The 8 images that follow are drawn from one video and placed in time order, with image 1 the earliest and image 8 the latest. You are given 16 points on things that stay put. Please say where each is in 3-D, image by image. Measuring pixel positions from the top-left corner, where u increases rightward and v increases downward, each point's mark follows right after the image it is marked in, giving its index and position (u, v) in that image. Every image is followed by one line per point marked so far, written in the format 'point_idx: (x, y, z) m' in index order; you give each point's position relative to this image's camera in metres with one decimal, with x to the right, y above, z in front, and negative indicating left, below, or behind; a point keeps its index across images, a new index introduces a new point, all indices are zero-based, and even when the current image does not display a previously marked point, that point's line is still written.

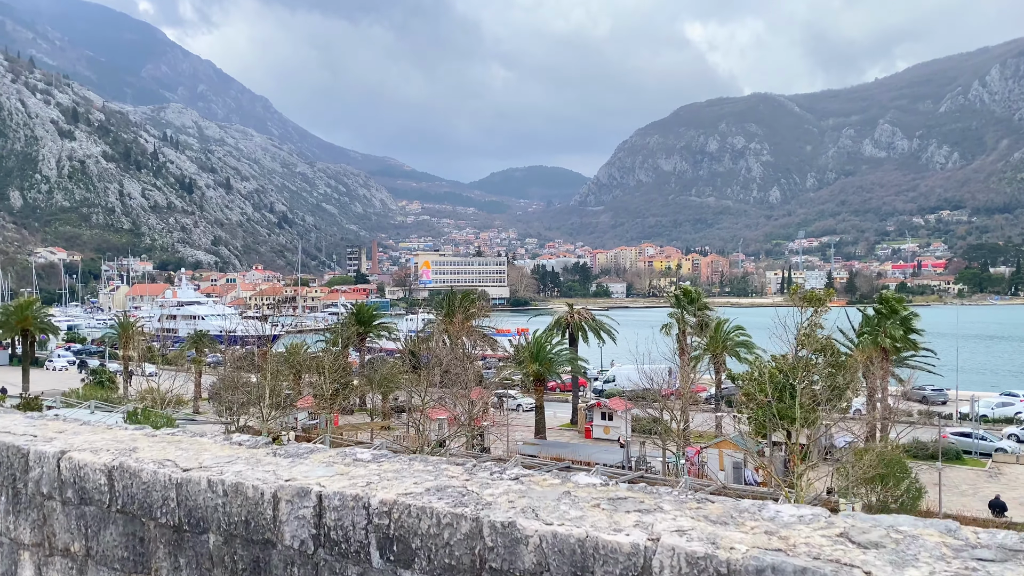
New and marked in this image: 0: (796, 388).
0: (+7.6, -2.7, +16.4) m
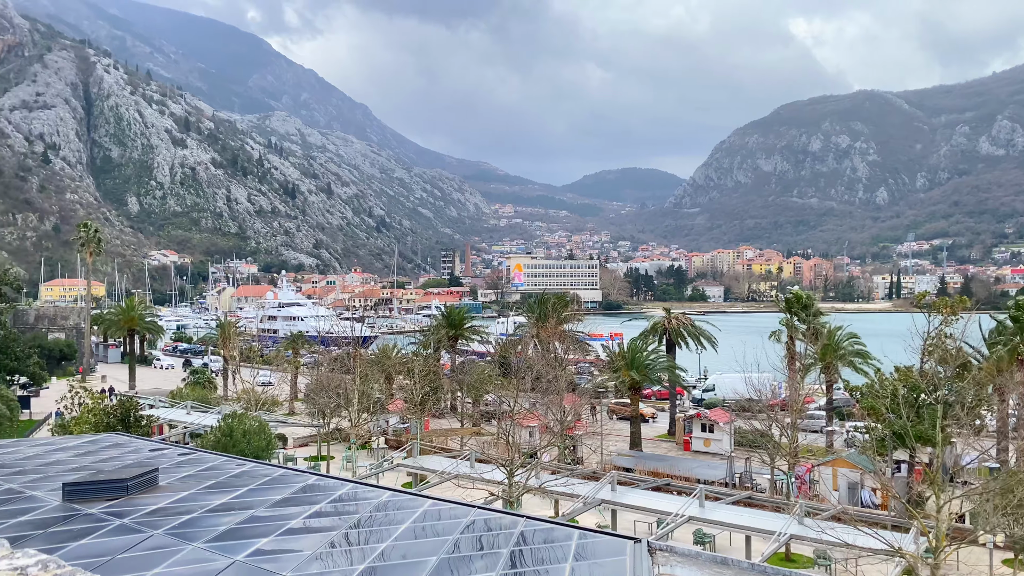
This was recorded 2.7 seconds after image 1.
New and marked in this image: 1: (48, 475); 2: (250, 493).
0: (+10.0, -2.8, +15.3) m
1: (-11.1, -4.6, +15.3) m
2: (-6.3, -5.2, +15.4) m
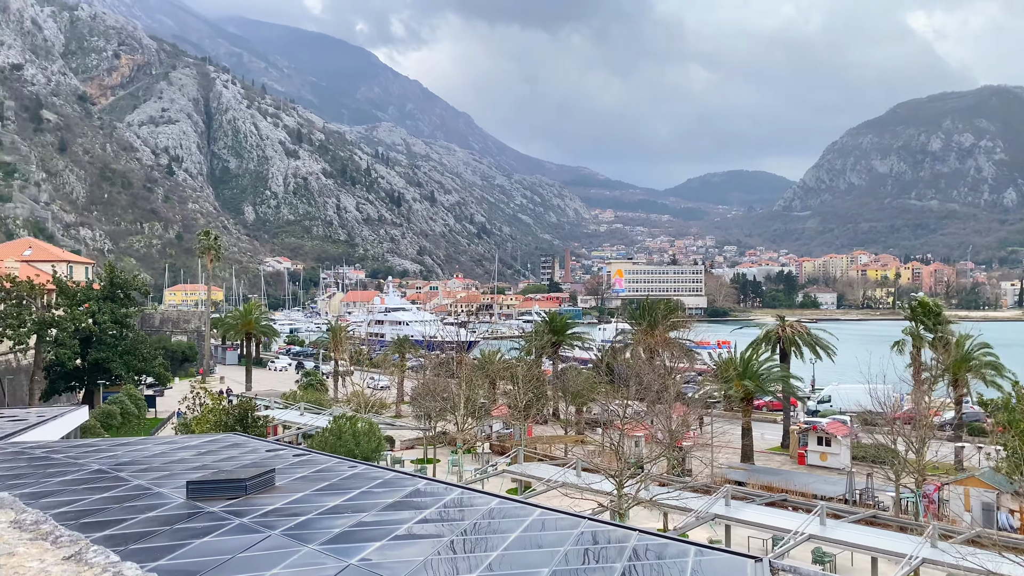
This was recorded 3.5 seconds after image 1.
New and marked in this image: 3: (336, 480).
0: (+12.6, -2.9, +14.1) m
1: (-8.5, -4.7, +16.0) m
2: (-3.7, -5.3, +15.6) m
3: (-4.4, -5.1, +16.5) m
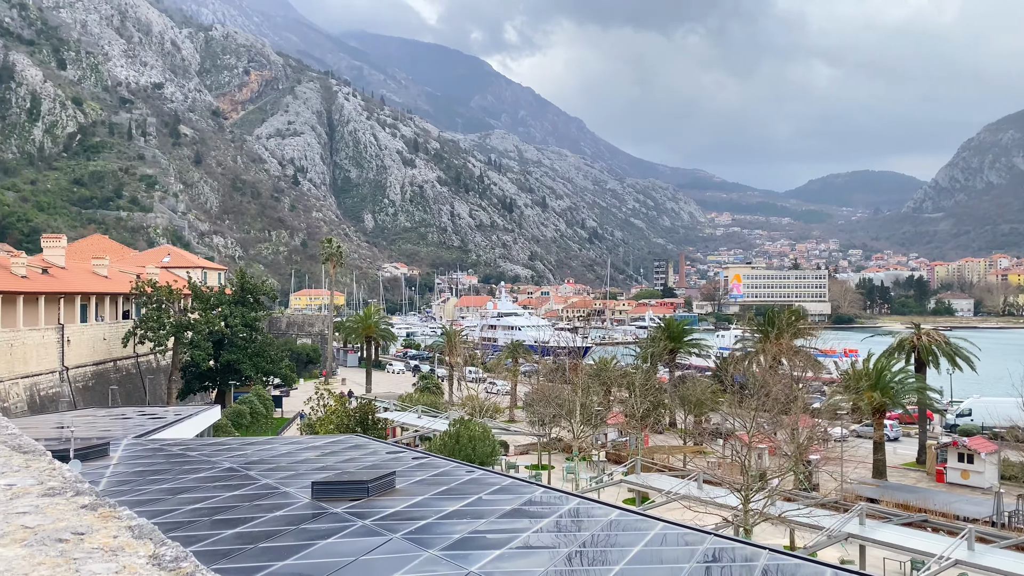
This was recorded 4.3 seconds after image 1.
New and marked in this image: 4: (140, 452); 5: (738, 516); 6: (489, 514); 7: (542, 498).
0: (+15.3, -3.0, +12.6) m
1: (-5.5, -4.9, +16.5) m
2: (-0.8, -5.4, +15.6) m
3: (-1.3, -5.2, +16.6) m
4: (-9.8, -4.5, +17.0) m
5: (+5.4, -5.4, +15.0) m
6: (-0.5, -5.4, +14.9) m
7: (+0.9, -5.5, +16.3) m
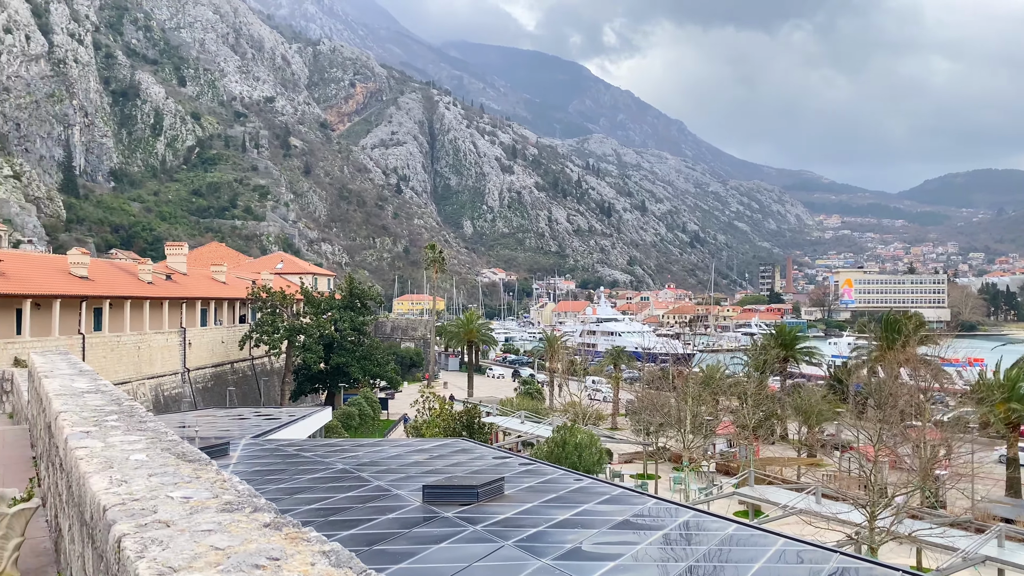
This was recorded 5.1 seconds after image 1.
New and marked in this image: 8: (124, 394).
0: (+17.5, -3.1, +11.1) m
1: (-2.8, -5.0, +16.8) m
2: (+1.8, -5.6, +15.5) m
3: (+1.3, -5.4, +16.5) m
4: (-7.1, -4.6, +17.7) m
5: (+7.9, -5.6, +14.4) m
6: (+2.0, -5.6, +14.8) m
7: (+3.5, -5.7, +16.1) m
8: (-7.8, -2.2, +12.5) m
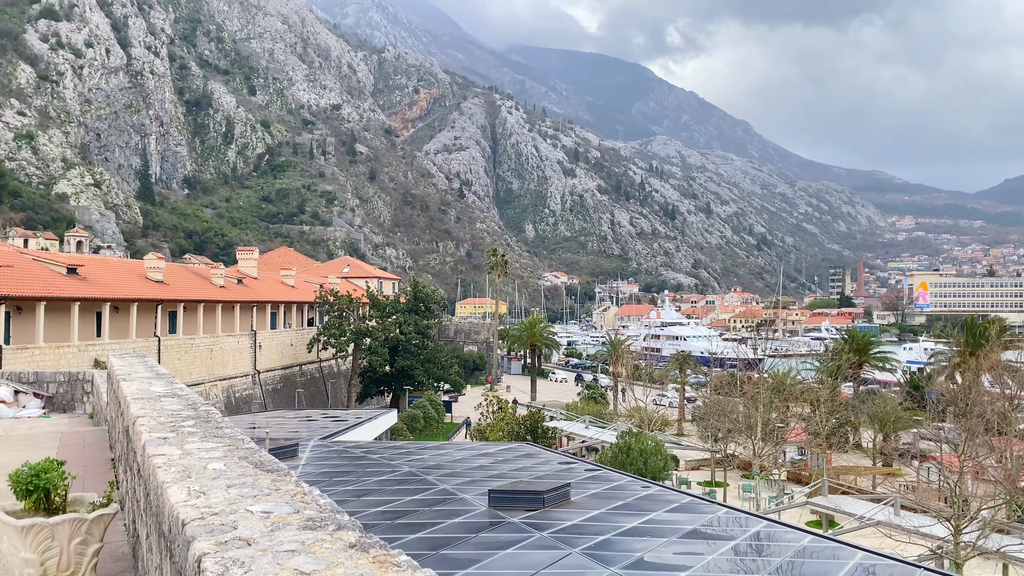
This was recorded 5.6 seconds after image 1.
0: (+18.9, -3.2, +10.0) m
1: (-1.1, -5.1, +16.8) m
2: (+3.4, -5.6, +15.3) m
3: (+3.0, -5.5, +16.3) m
4: (-5.3, -4.7, +18.0) m
5: (+9.5, -5.6, +13.8) m
6: (+3.6, -5.7, +14.5) m
7: (+5.2, -5.8, +15.7) m
8: (-6.4, -2.3, +12.8) m
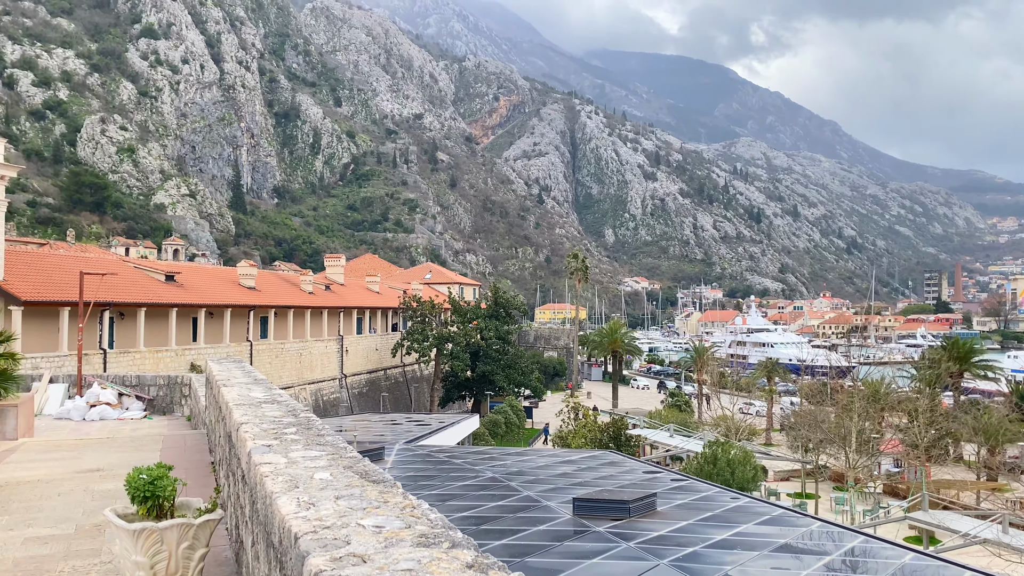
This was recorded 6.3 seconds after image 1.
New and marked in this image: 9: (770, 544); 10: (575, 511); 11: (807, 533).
0: (+20.5, -3.2, +8.5) m
1: (+1.1, -5.3, +16.7) m
2: (+5.5, -5.8, +14.9) m
3: (+5.1, -5.6, +15.9) m
4: (-3.1, -4.9, +18.1) m
5: (+11.4, -5.7, +12.9) m
6: (+5.6, -5.8, +14.1) m
7: (+7.3, -5.9, +15.2) m
8: (-4.5, -2.4, +13.1) m
9: (+5.8, -5.8, +14.2) m
10: (+1.5, -5.4, +15.4) m
11: (+7.0, -5.9, +15.1) m
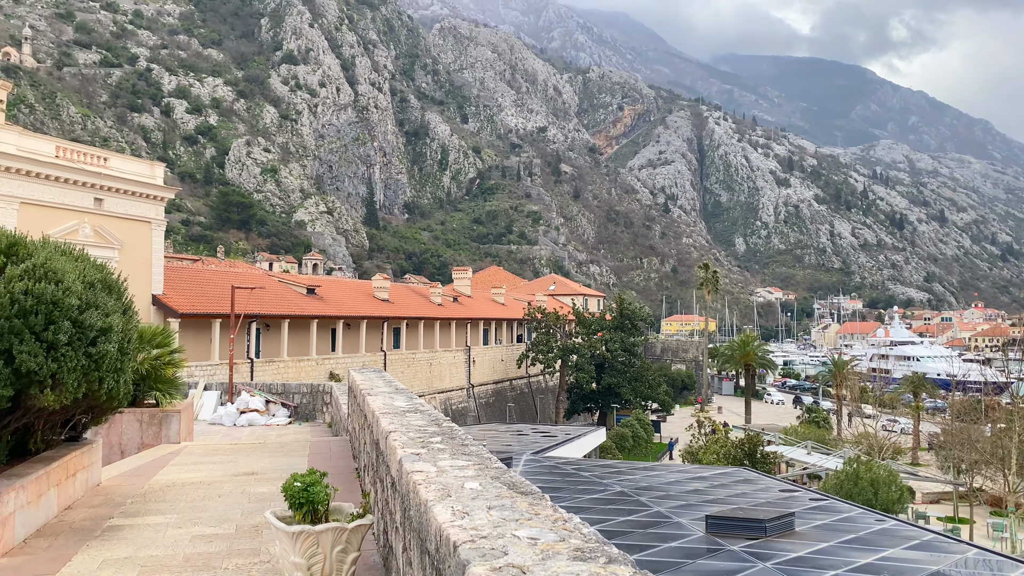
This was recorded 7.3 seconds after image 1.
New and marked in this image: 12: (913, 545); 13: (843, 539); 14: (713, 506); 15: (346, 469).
0: (+22.9, -3.3, +6.1) m
1: (+4.4, -5.5, +16.4) m
2: (+8.7, -6.0, +14.1) m
3: (+8.4, -5.9, +15.1) m
4: (+0.5, -5.2, +18.3) m
5: (+14.3, -5.9, +11.5) m
6: (+8.7, -6.0, +13.3) m
7: (+10.4, -6.1, +14.2) m
8: (-1.5, -2.7, +13.4) m
9: (+8.9, -6.0, +13.4) m
10: (+4.8, -5.7, +15.1) m
11: (+10.1, -6.1, +14.1) m
12: (+9.3, -6.0, +14.6) m
13: (+7.8, -5.9, +14.9) m
14: (+5.1, -5.5, +15.9) m
15: (-3.7, -4.0, +14.0) m
